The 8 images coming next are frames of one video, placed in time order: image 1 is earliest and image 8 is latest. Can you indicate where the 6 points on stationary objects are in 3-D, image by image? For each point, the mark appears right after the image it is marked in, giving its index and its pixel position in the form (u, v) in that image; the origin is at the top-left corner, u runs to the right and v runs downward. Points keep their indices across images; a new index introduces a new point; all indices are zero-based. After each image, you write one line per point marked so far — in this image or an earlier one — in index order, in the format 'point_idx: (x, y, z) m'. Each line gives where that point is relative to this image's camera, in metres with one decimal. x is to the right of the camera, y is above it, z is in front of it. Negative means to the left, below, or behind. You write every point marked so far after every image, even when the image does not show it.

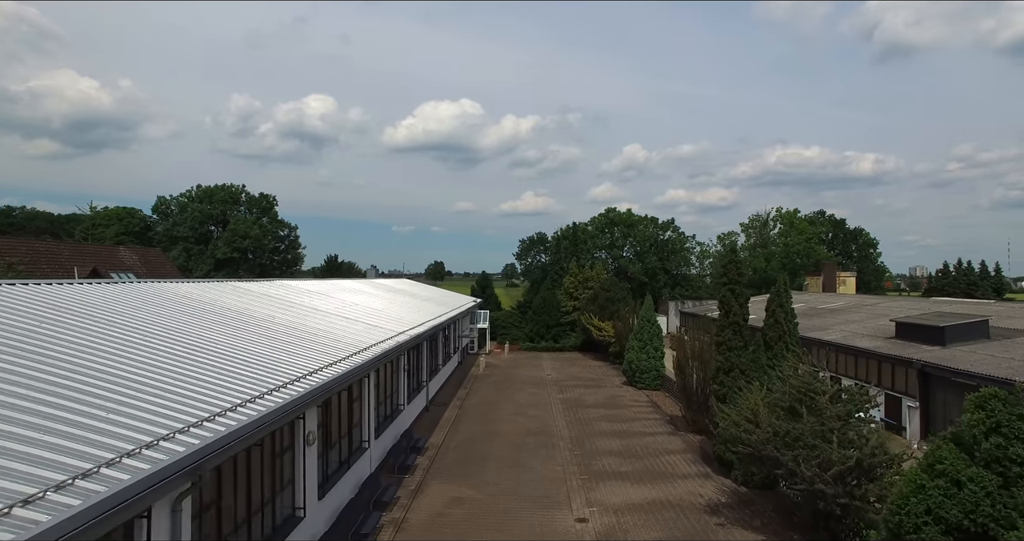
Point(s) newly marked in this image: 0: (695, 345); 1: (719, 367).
0: (+5.2, -2.1, +16.6) m
1: (+4.6, -2.2, +13.0) m
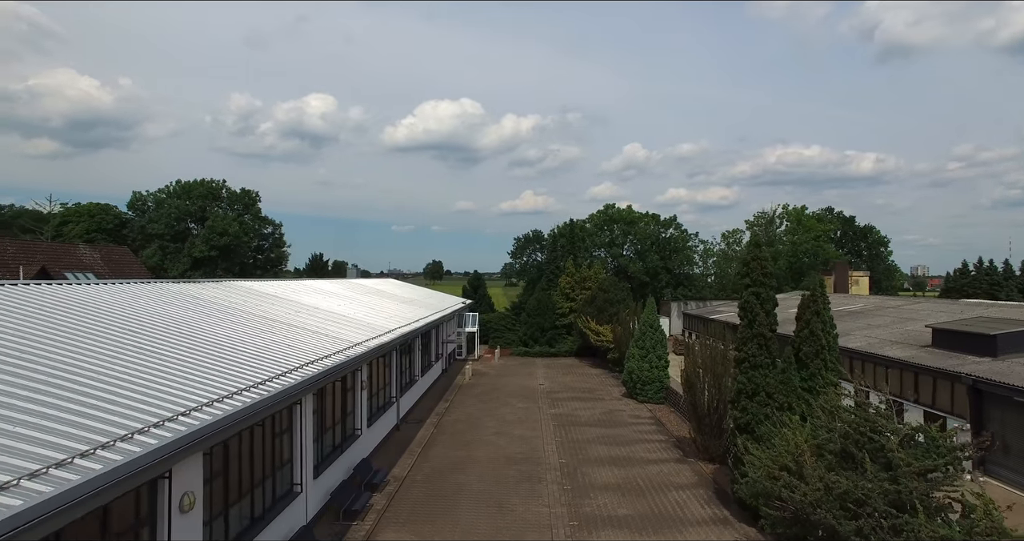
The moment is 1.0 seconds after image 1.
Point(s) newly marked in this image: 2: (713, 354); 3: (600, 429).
0: (+4.8, -2.1, +14.2) m
1: (+4.1, -2.1, +10.6) m
2: (+4.9, -2.0, +14.1) m
3: (+2.8, -4.9, +17.9) m
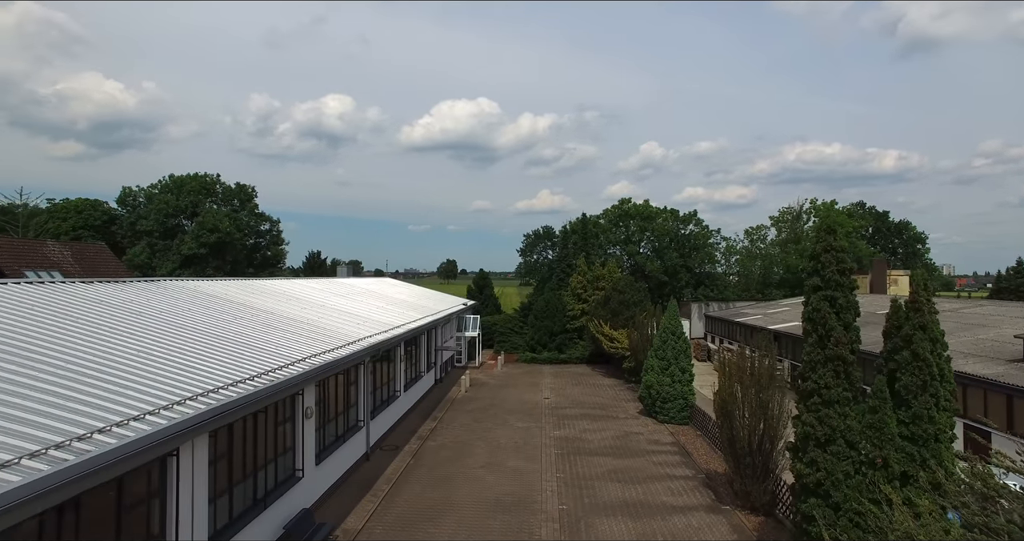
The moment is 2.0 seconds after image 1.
0: (+4.5, -2.0, +11.1) m
1: (+3.8, -2.1, +7.5) m
2: (+4.6, -2.0, +11.0) m
3: (+2.6, -4.8, +14.9) m
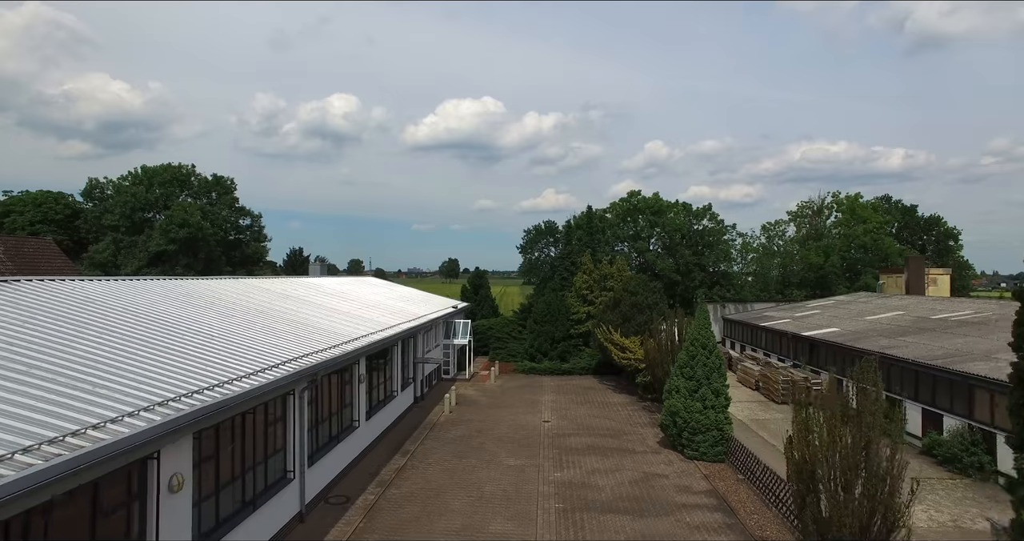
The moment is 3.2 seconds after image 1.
0: (+4.2, -2.0, +7.3) m
1: (+3.5, -2.0, +3.7) m
2: (+4.3, -1.9, +7.3) m
3: (+2.4, -4.7, +11.1) m
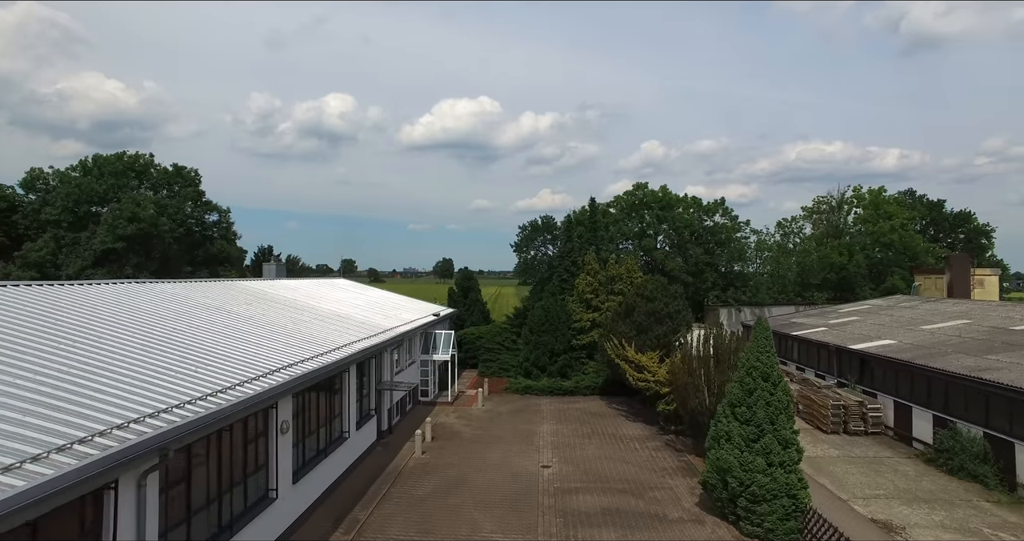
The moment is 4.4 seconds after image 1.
0: (+4.0, -2.0, +3.1) m
1: (+3.3, -2.1, -0.5) m
2: (+4.1, -1.9, +3.0) m
3: (+2.1, -4.8, +6.9) m
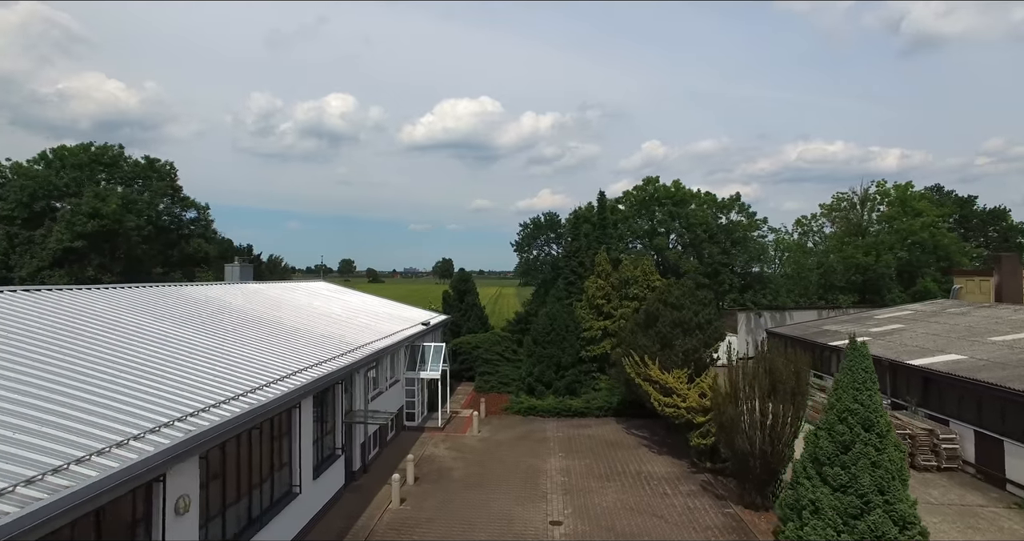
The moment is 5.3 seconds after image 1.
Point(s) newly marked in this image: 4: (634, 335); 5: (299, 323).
0: (+4.0, -2.1, -0.1) m
1: (+3.3, -2.1, -3.7) m
2: (+4.1, -2.0, -0.1) m
3: (+2.2, -4.8, +3.7) m
4: (+3.8, -2.0, +18.2) m
5: (-6.4, -1.3, +16.8) m
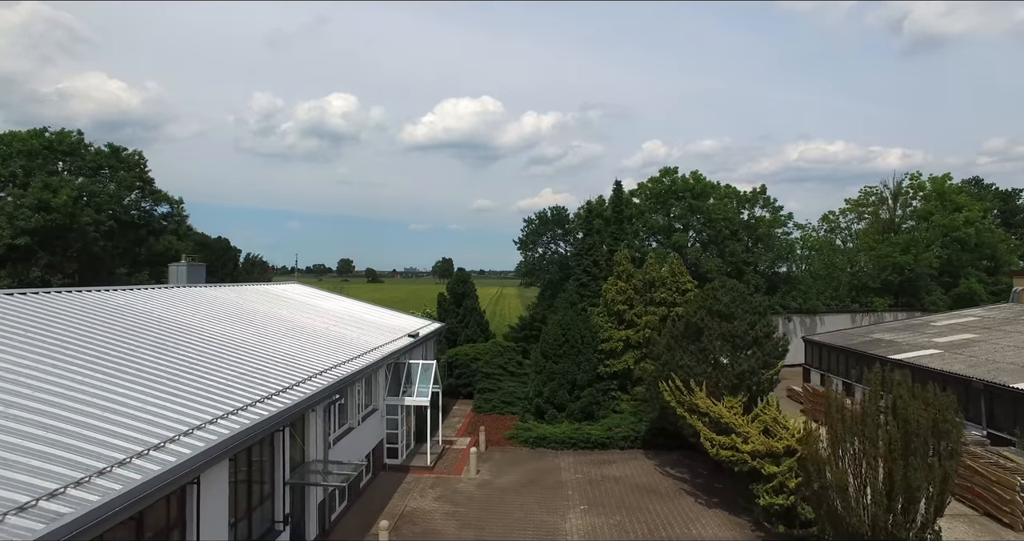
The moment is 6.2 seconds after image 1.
0: (+4.1, -2.1, -3.7) m
1: (+3.4, -2.2, -7.3) m
2: (+4.3, -2.0, -3.7) m
3: (+2.3, -4.9, +0.1) m
4: (+4.0, -2.0, +14.6) m
5: (-6.2, -1.3, +13.2) m
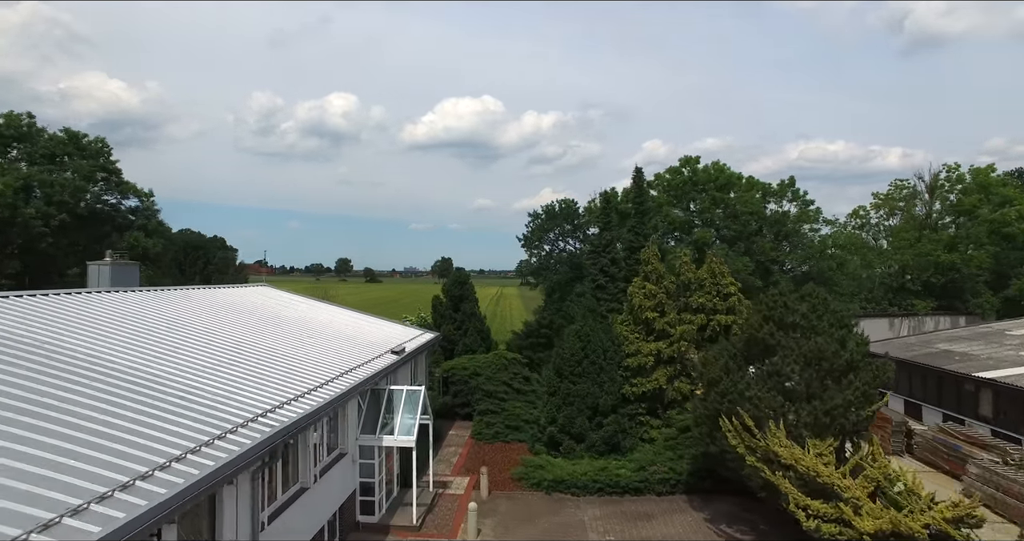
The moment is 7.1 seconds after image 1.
0: (+4.4, -2.1, -7.2) m
1: (+3.6, -2.2, -10.8) m
2: (+4.5, -2.0, -7.2) m
3: (+2.5, -4.9, -3.3) m
4: (+4.2, -2.0, +11.2) m
5: (-6.0, -1.3, +9.8) m
